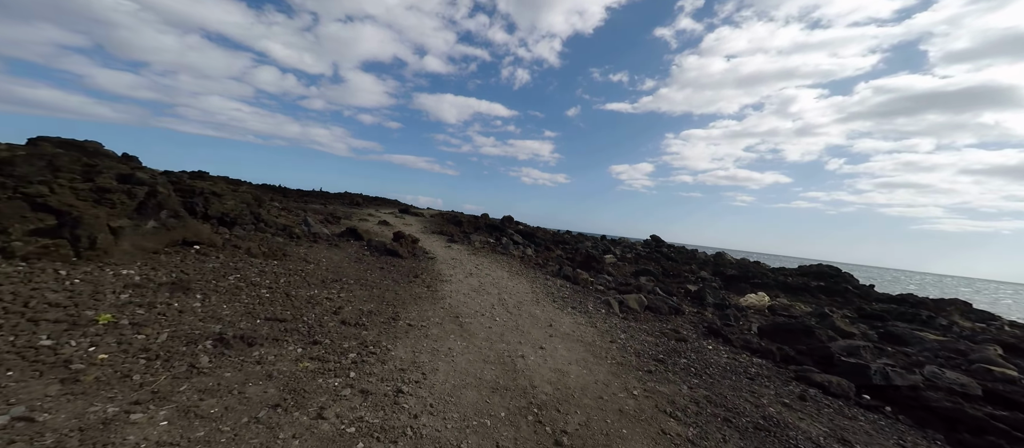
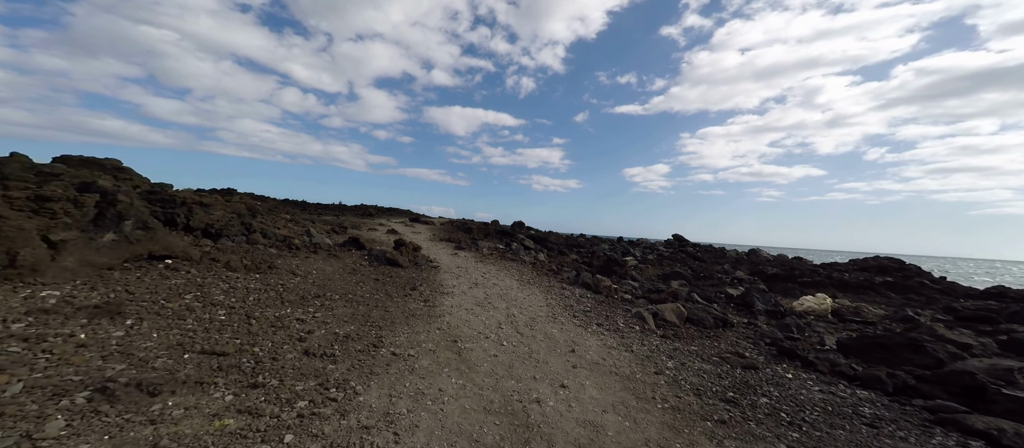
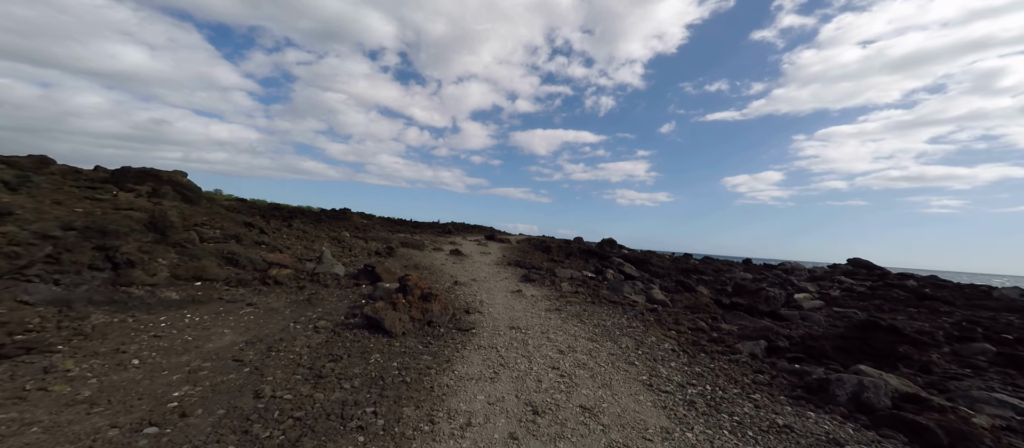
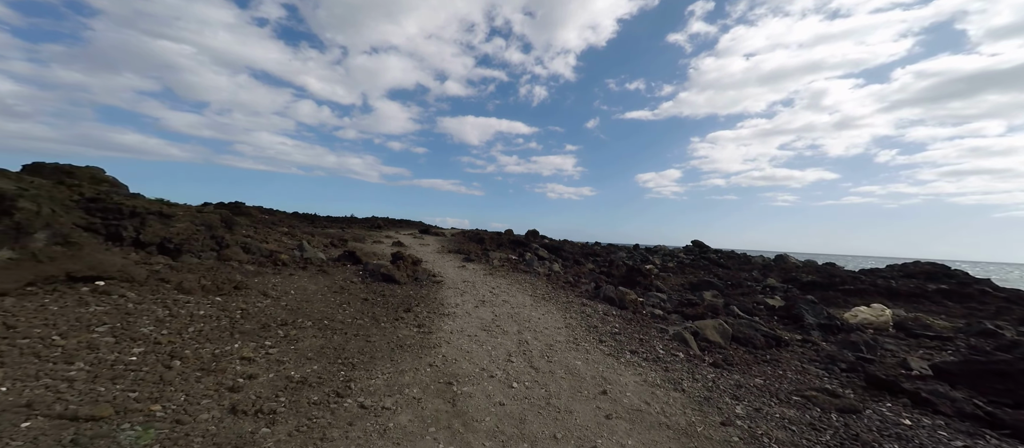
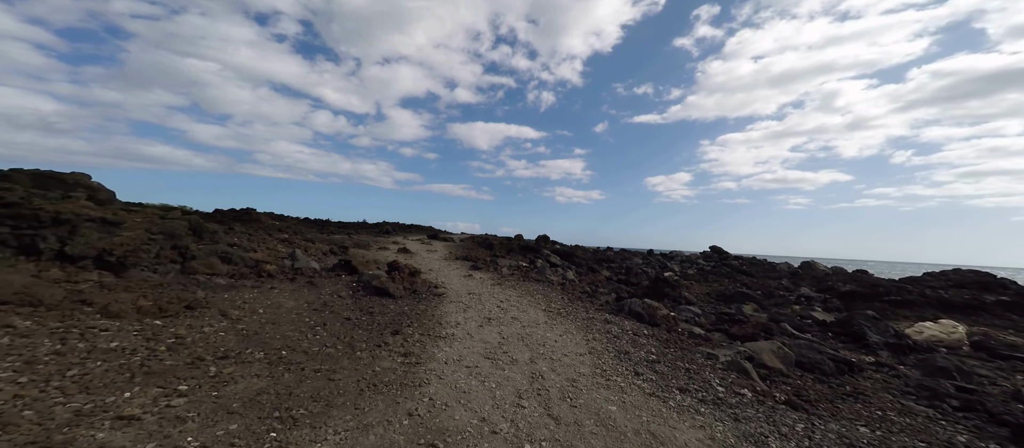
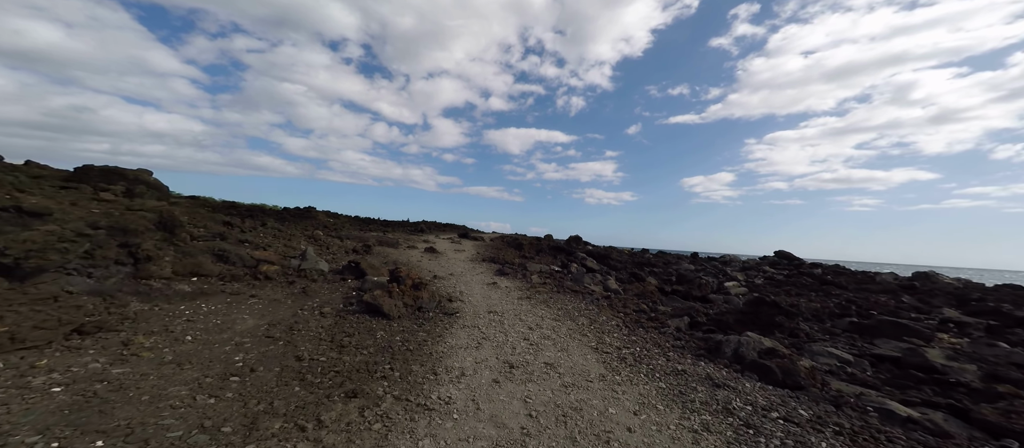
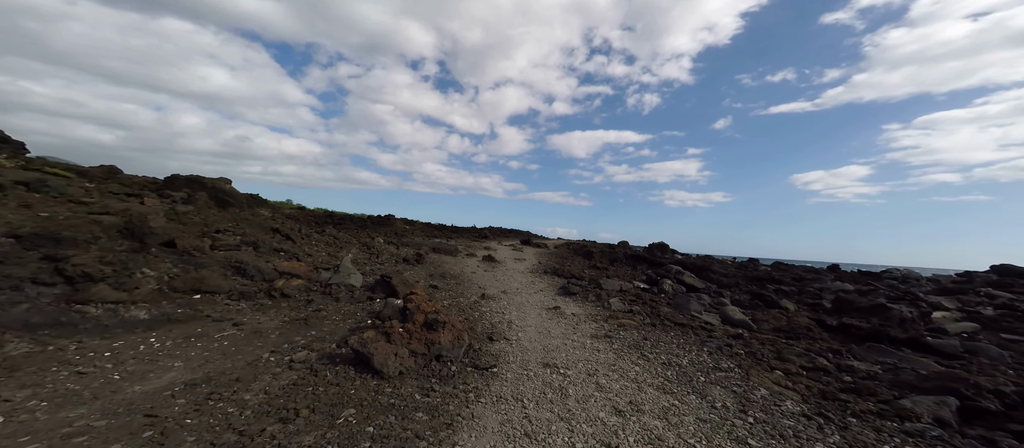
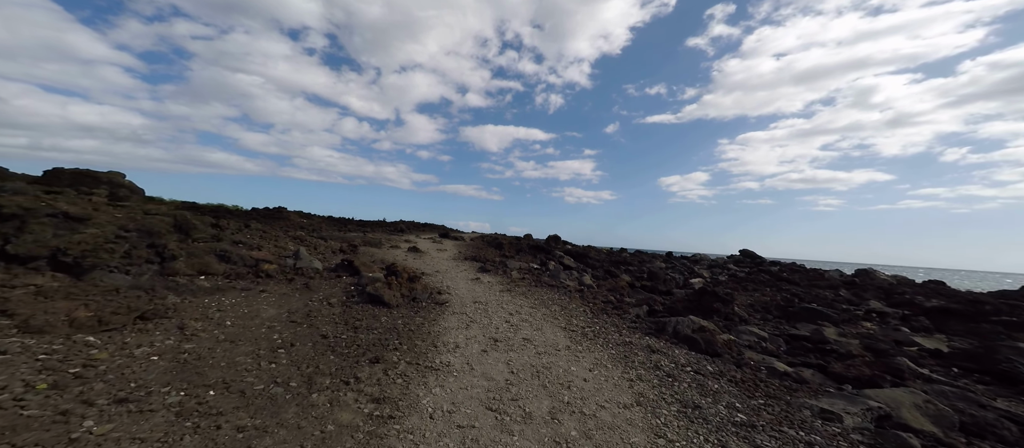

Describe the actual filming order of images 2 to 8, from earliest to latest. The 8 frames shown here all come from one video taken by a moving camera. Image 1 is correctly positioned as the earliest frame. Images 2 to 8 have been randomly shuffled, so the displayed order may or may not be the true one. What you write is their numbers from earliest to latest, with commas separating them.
2, 4, 5, 8, 6, 3, 7
